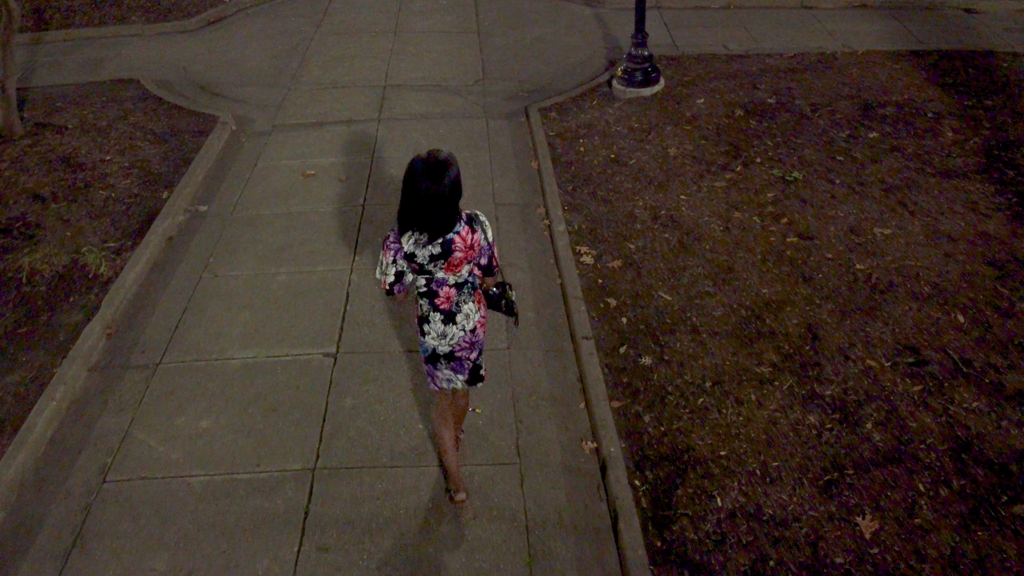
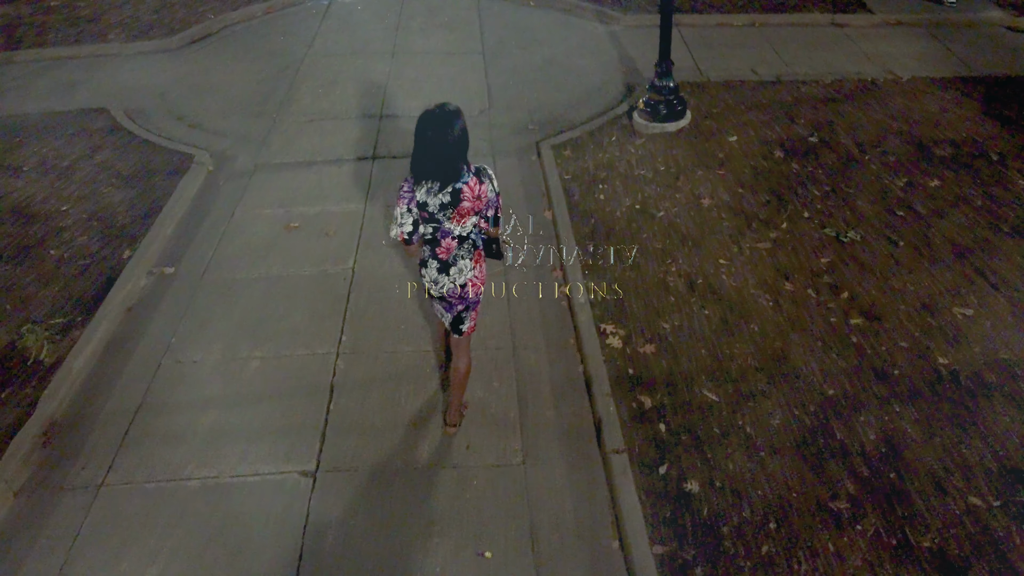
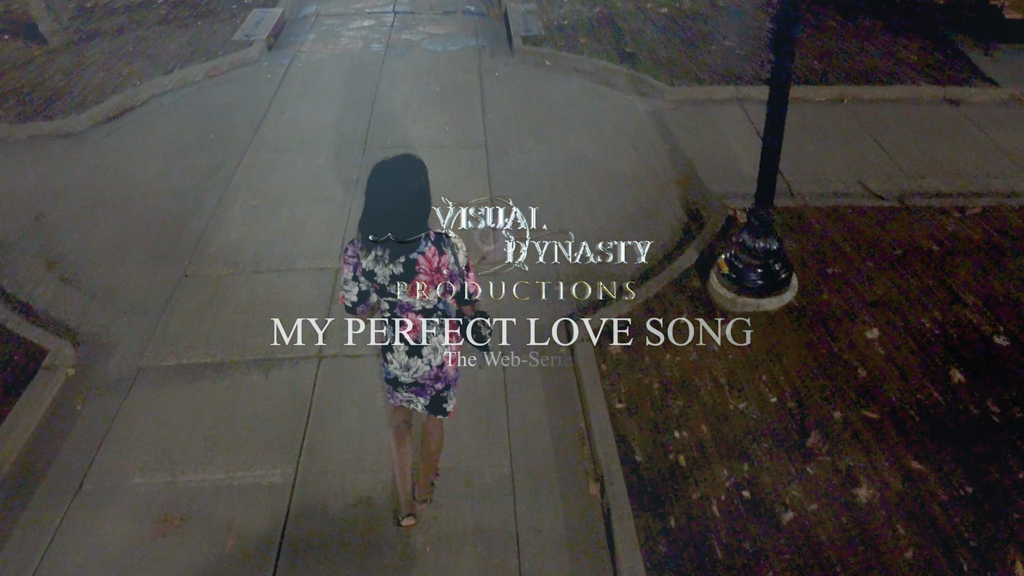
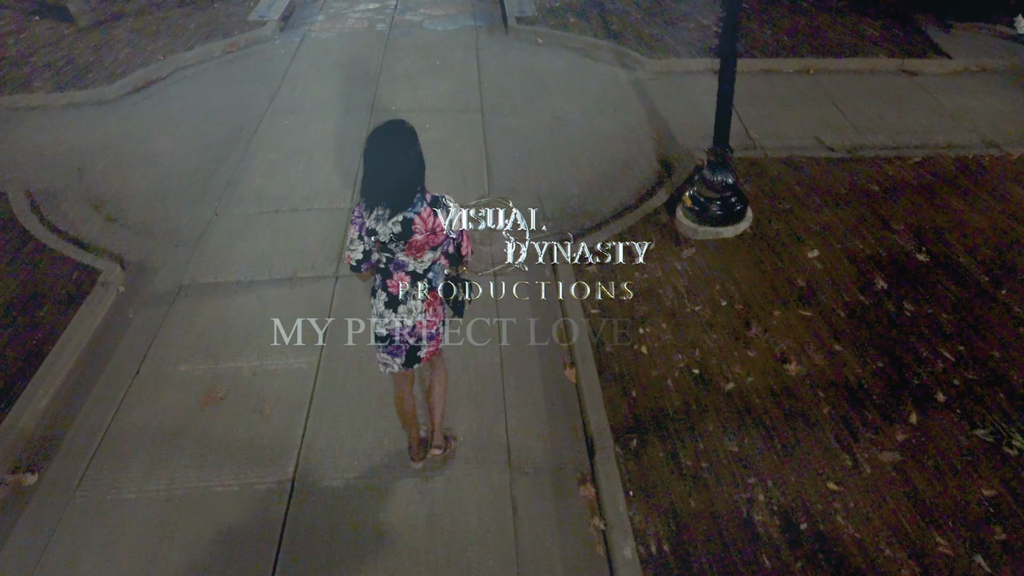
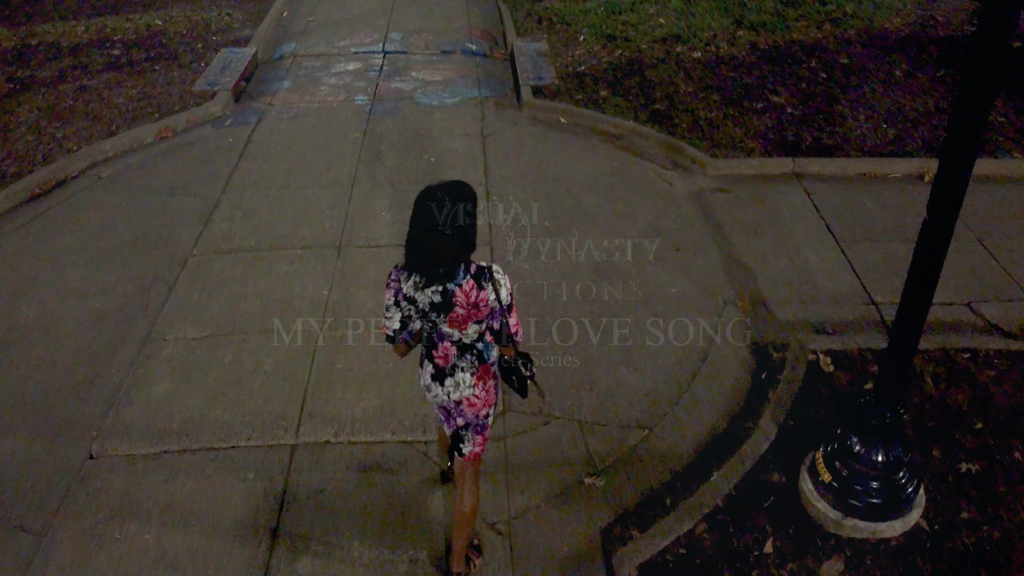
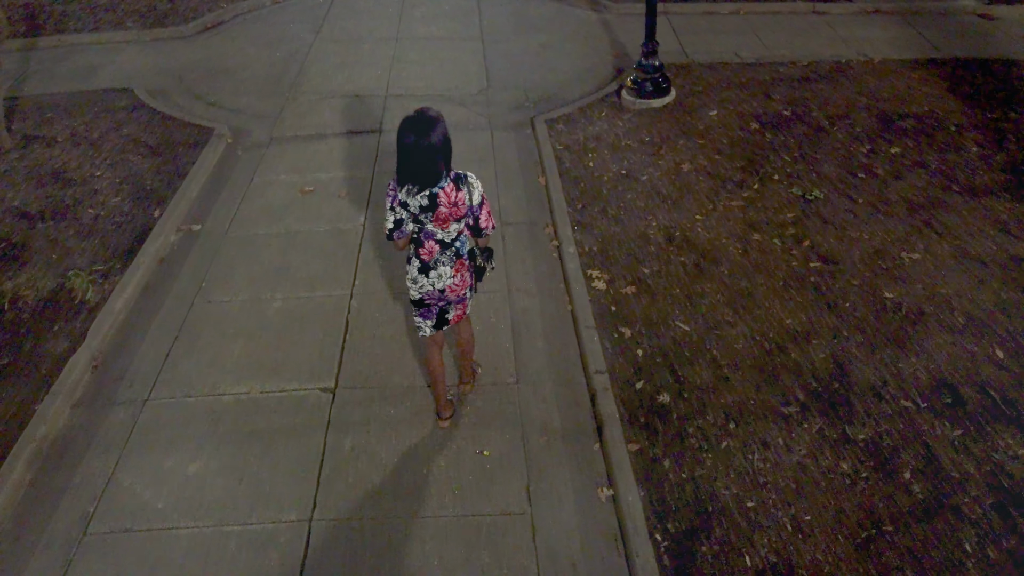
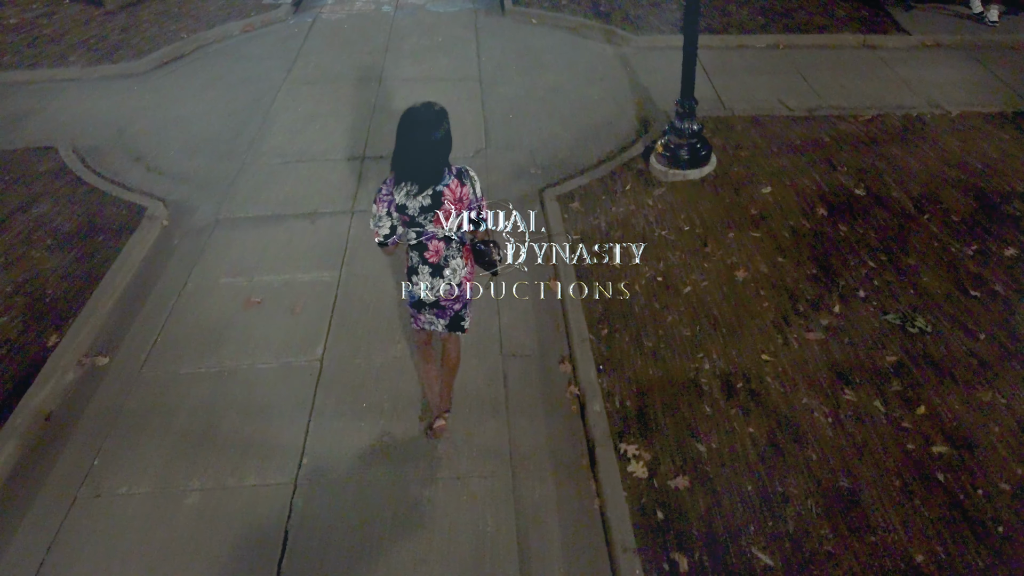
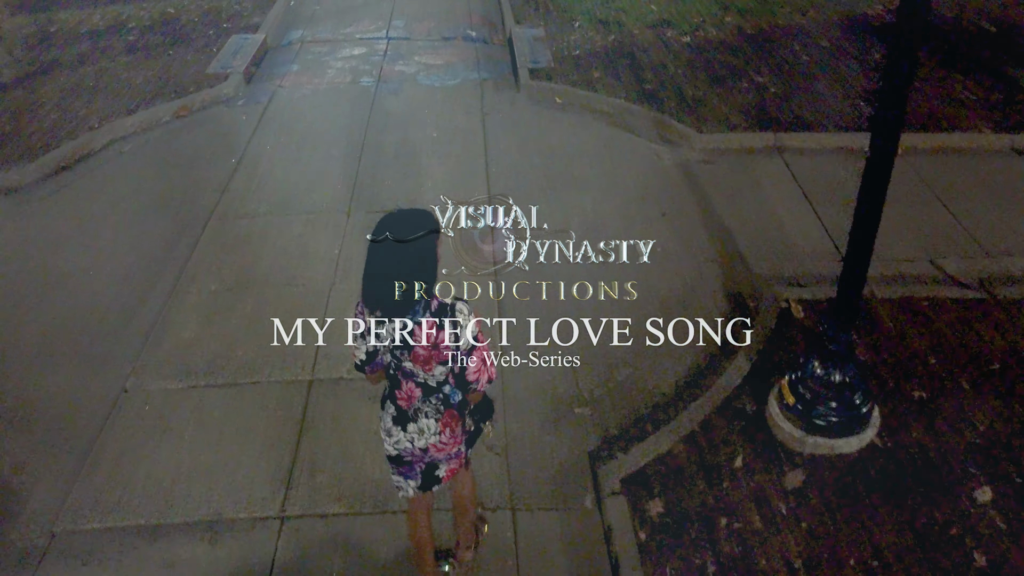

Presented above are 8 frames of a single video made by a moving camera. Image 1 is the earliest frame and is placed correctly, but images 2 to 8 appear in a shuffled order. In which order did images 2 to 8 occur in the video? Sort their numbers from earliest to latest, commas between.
6, 2, 7, 4, 3, 8, 5
